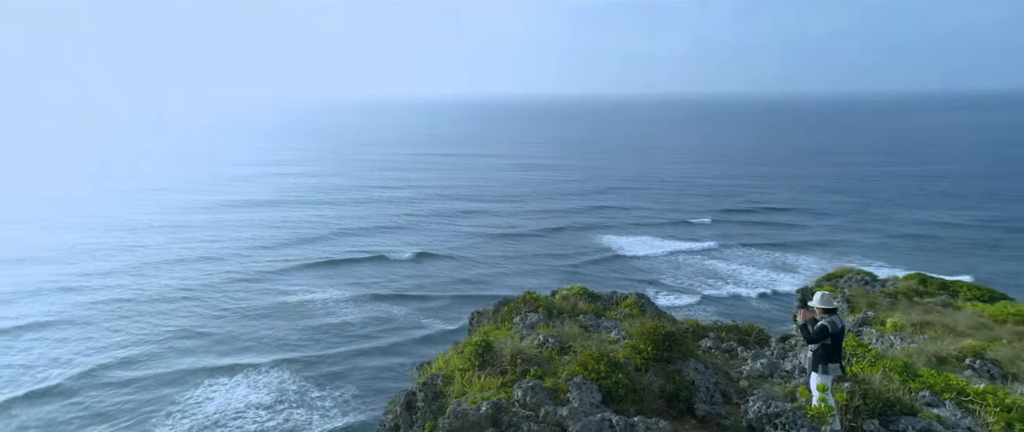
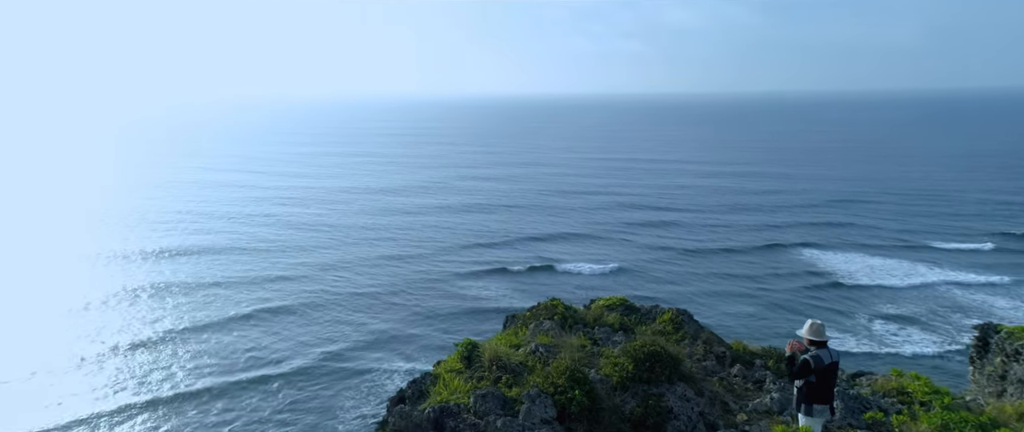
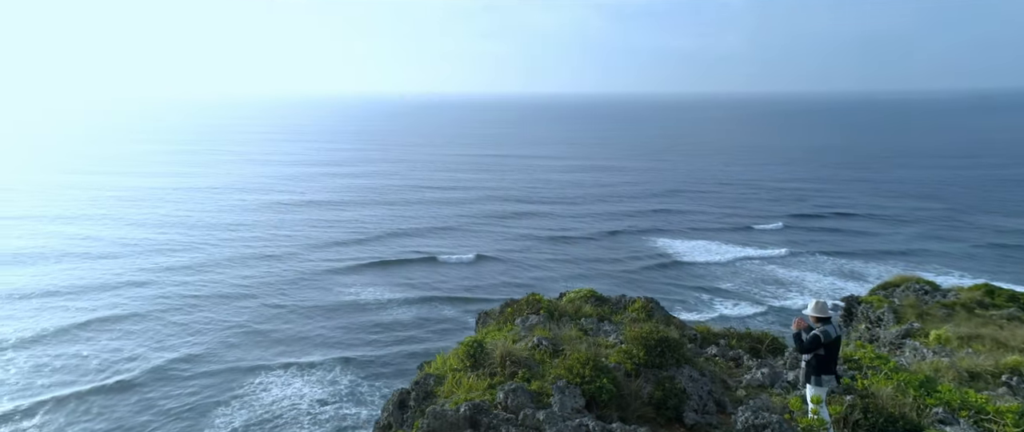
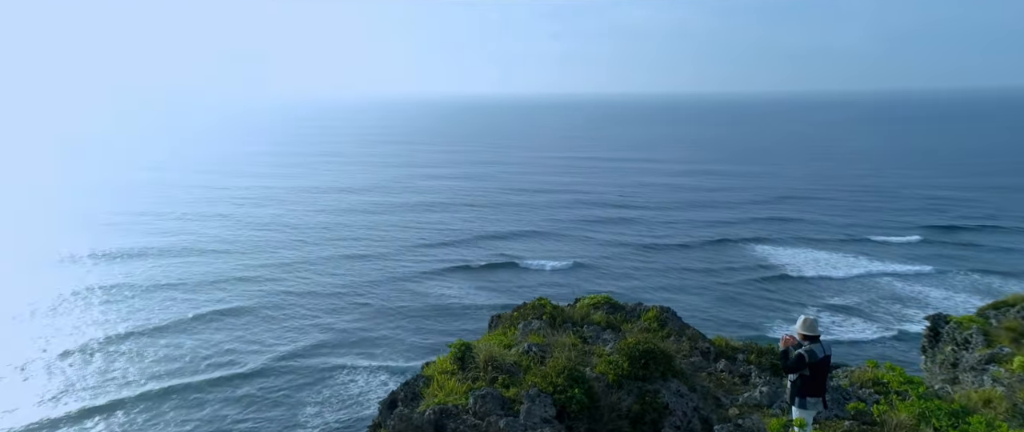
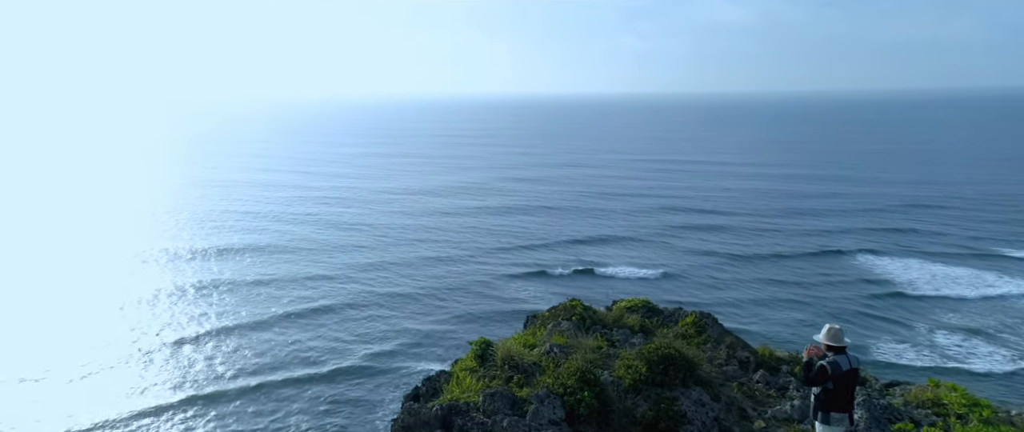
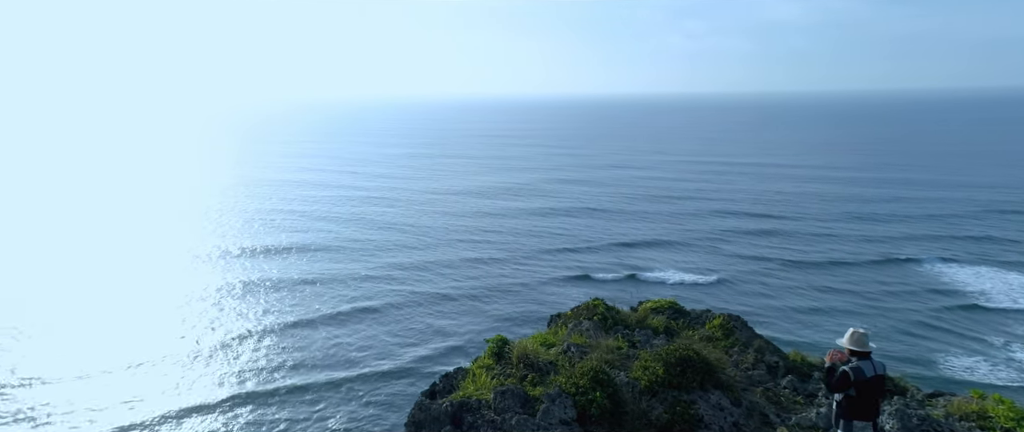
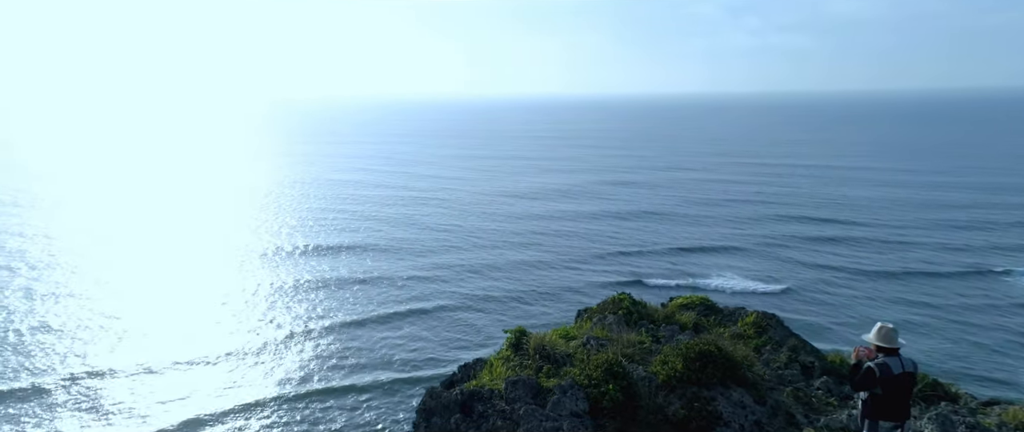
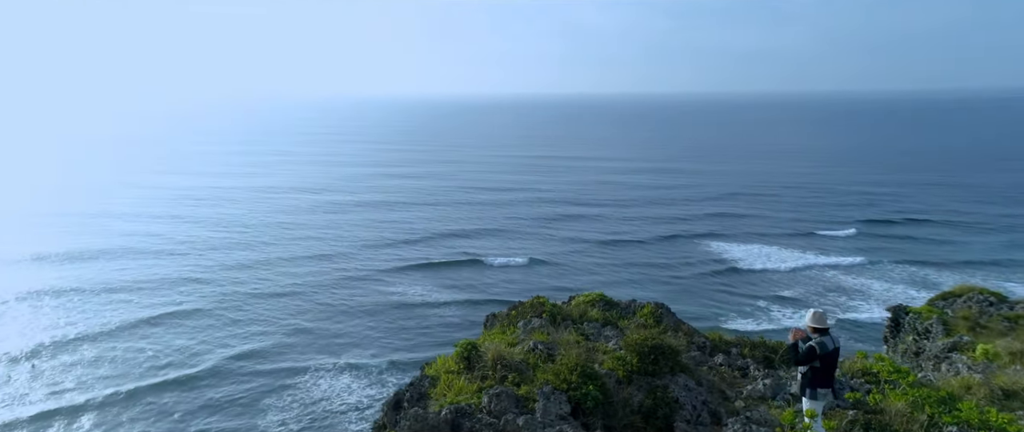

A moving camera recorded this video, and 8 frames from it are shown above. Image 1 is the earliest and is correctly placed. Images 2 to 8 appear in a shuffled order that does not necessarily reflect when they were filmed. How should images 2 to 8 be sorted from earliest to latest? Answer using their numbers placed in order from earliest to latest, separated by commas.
3, 8, 4, 2, 5, 6, 7
